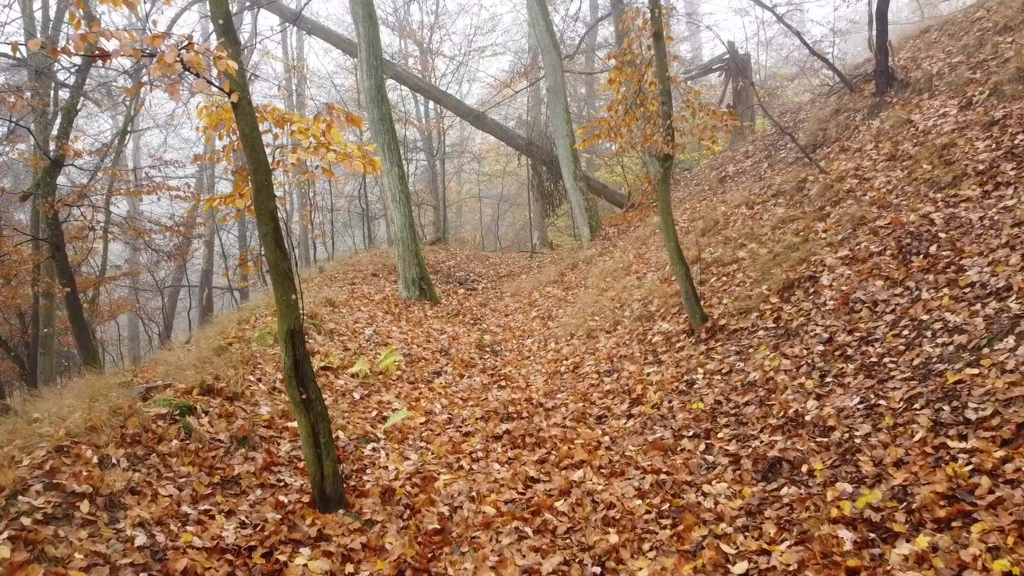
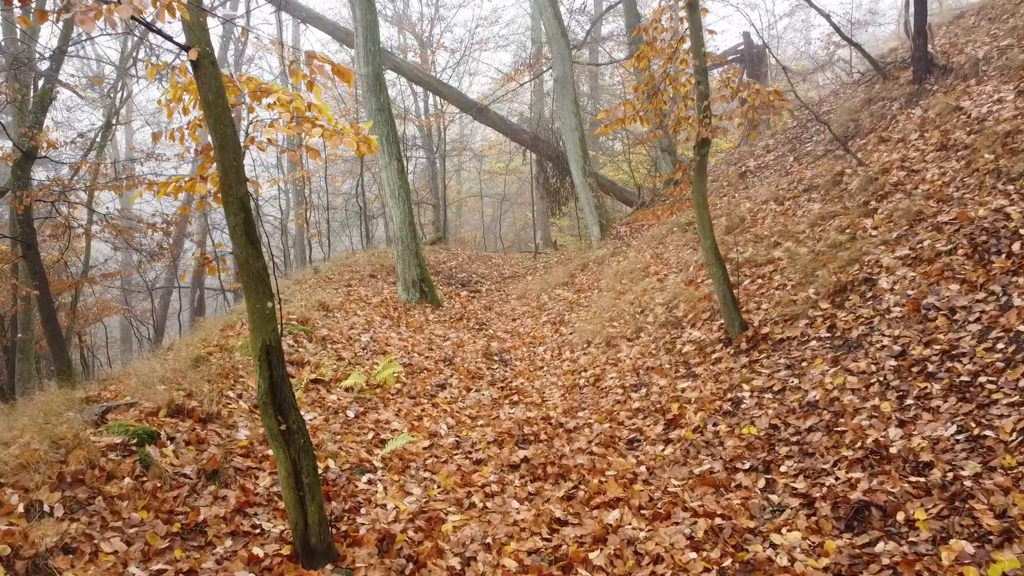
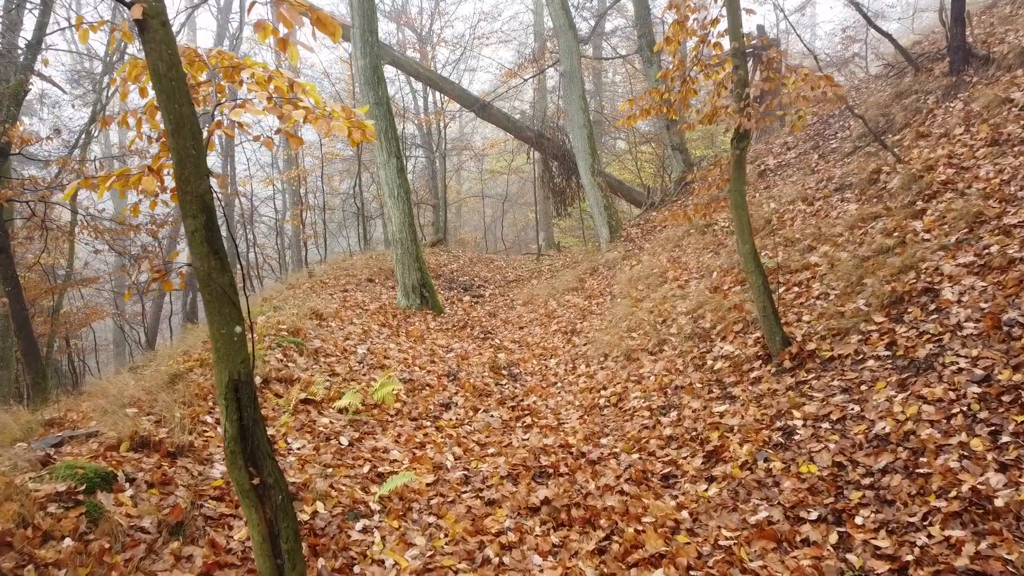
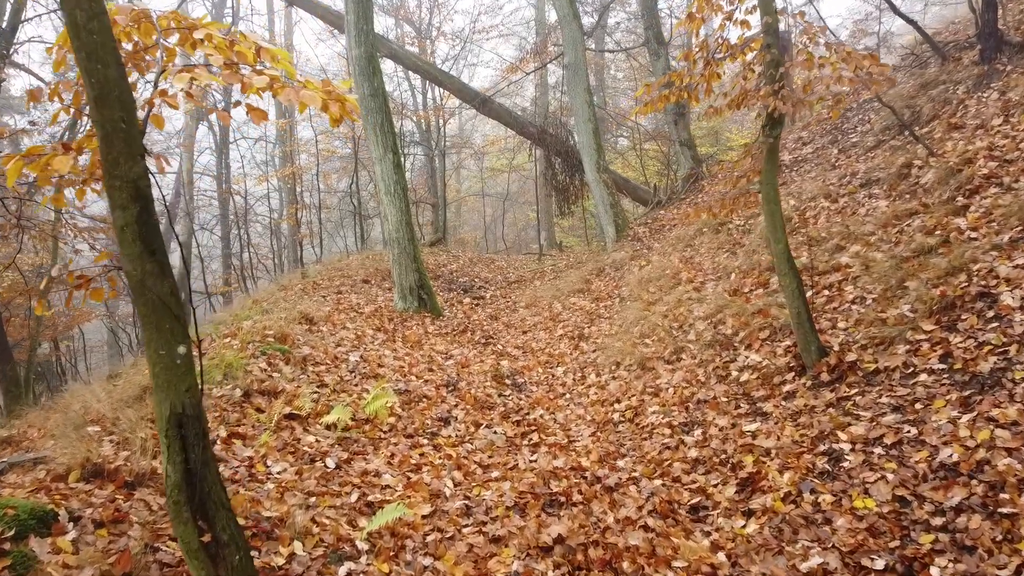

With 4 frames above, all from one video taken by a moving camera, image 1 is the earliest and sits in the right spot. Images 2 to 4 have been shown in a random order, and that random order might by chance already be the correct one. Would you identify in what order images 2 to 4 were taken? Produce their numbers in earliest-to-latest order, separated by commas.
2, 3, 4
